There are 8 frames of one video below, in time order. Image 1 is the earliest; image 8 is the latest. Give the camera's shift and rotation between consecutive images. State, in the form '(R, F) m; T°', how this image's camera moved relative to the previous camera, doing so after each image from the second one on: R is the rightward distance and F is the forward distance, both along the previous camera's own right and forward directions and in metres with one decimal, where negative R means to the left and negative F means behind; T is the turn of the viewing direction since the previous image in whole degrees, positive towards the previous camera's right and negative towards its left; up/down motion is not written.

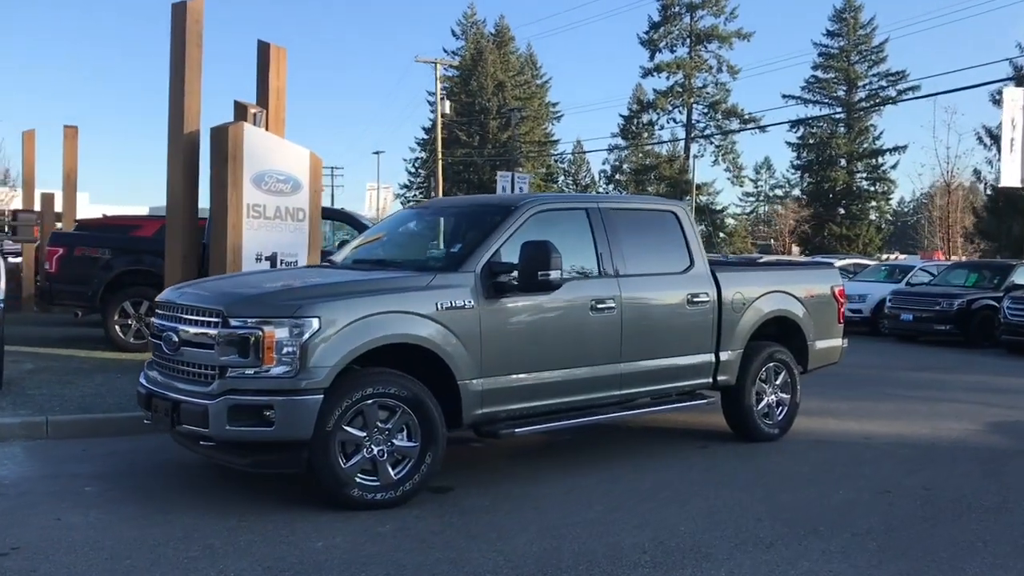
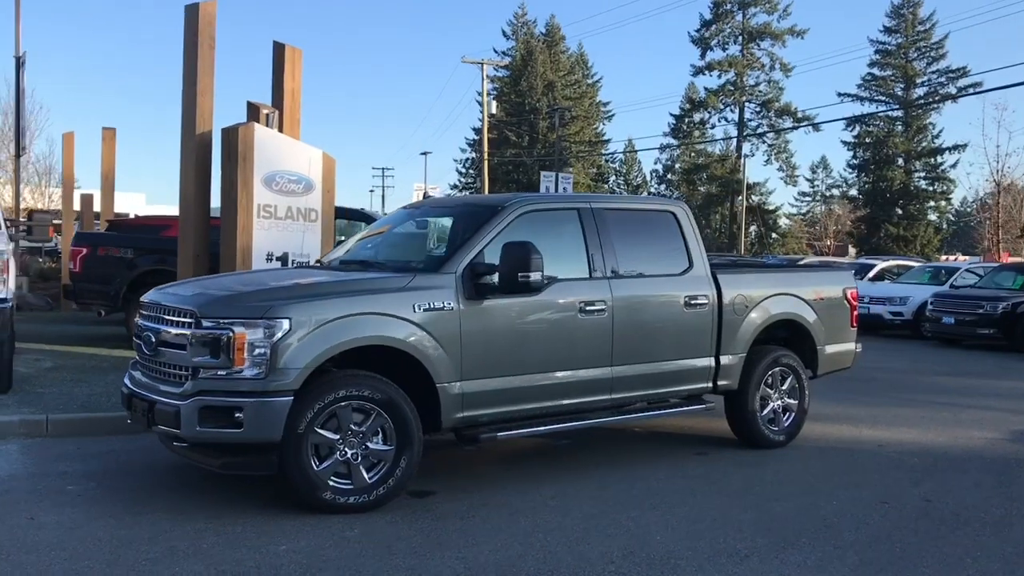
(+0.5, +0.1) m; -3°
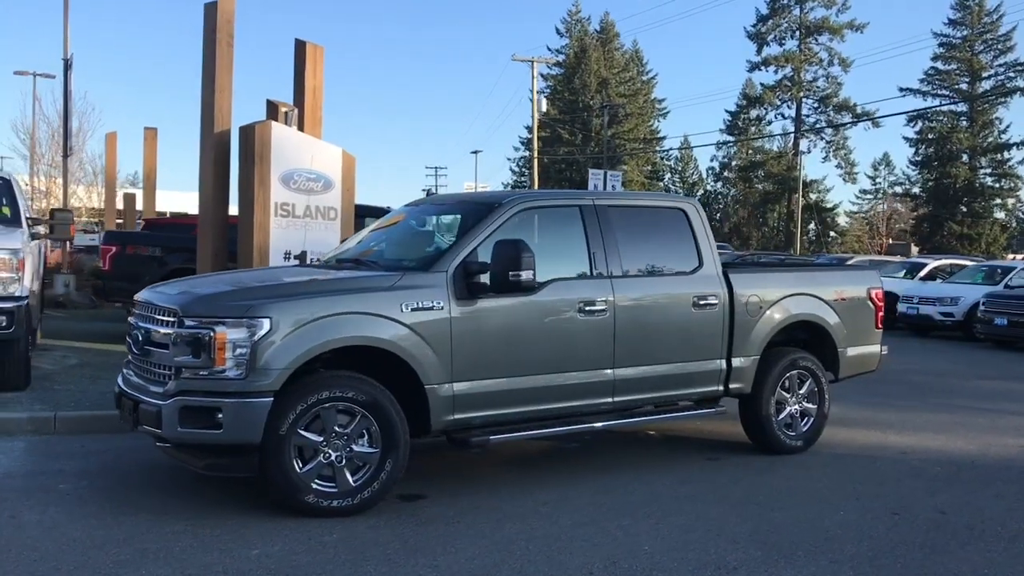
(+0.4, +0.2) m; -3°
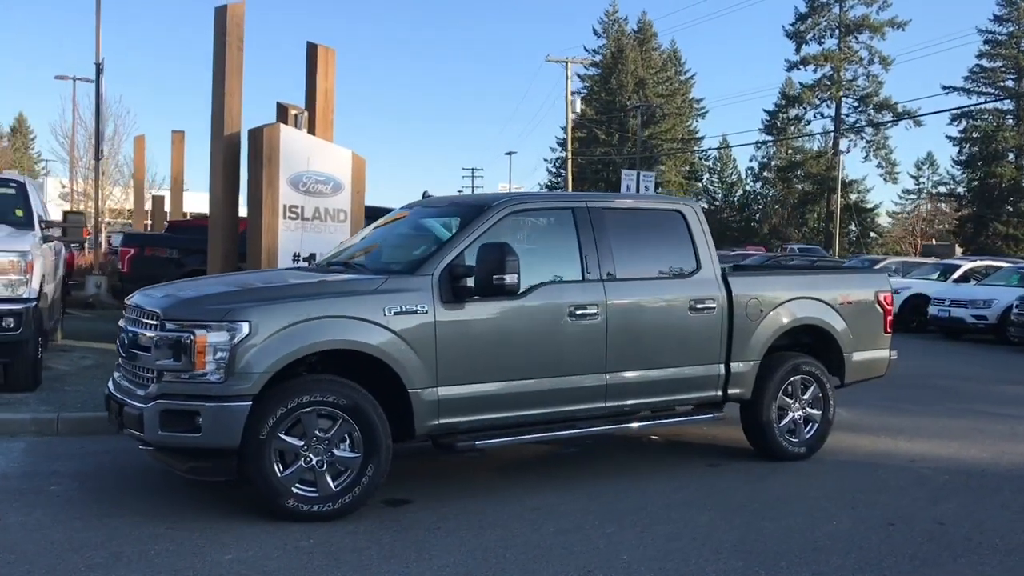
(+0.3, +0.1) m; -2°
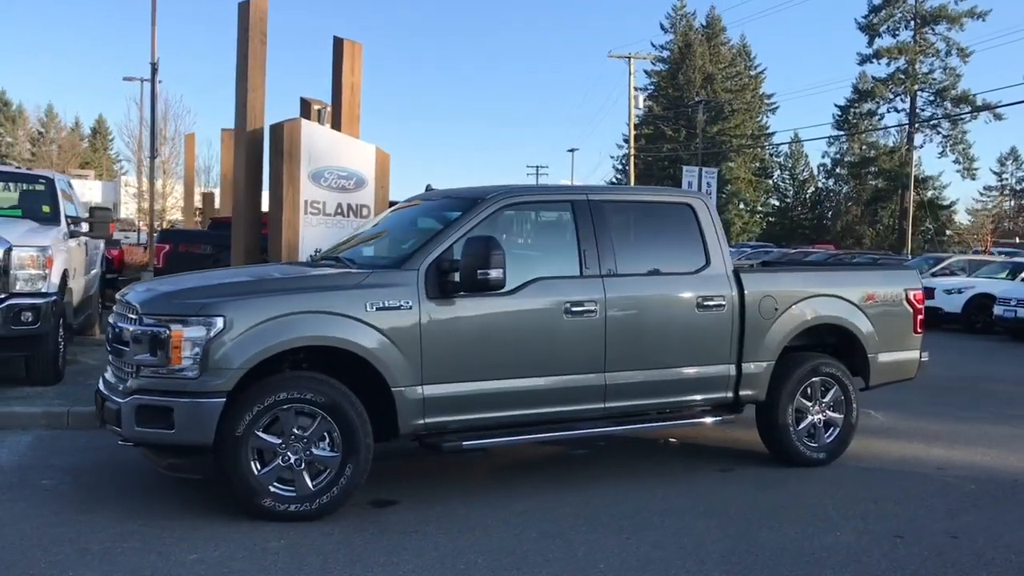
(+0.5, +0.2) m; -4°
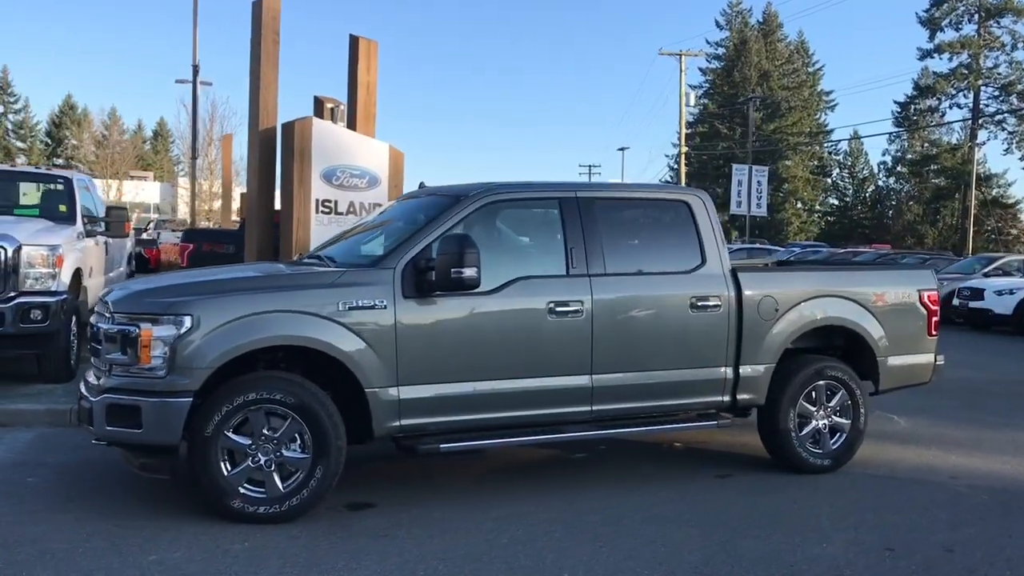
(+0.5, +0.2) m; -3°
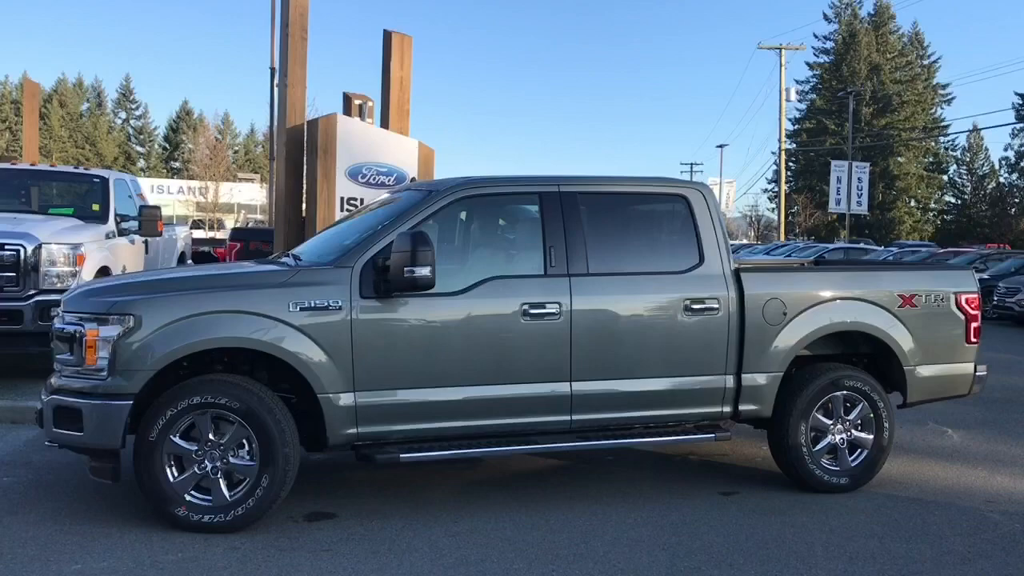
(+0.8, +0.4) m; -6°
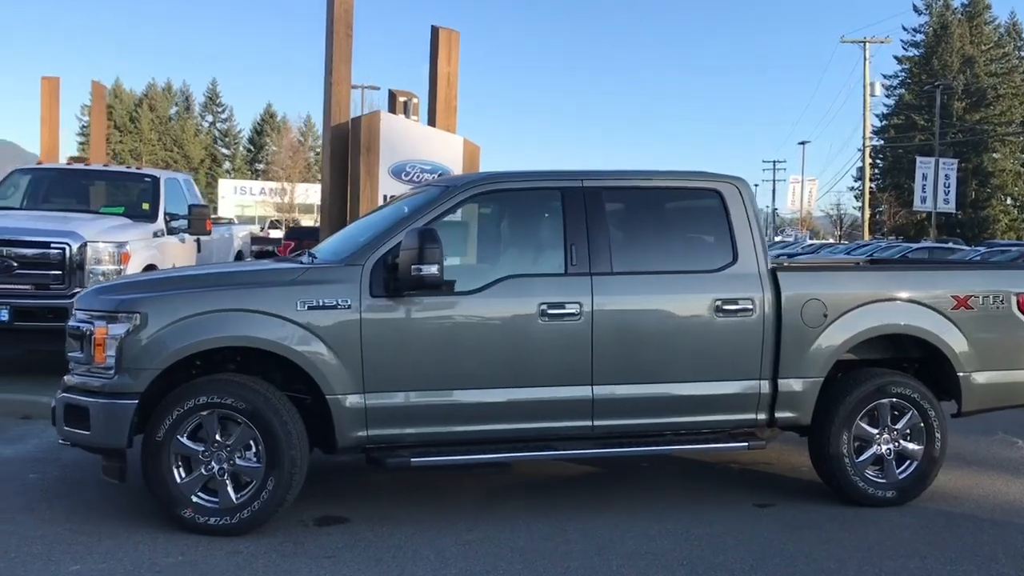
(+0.3, +0.2) m; -5°
